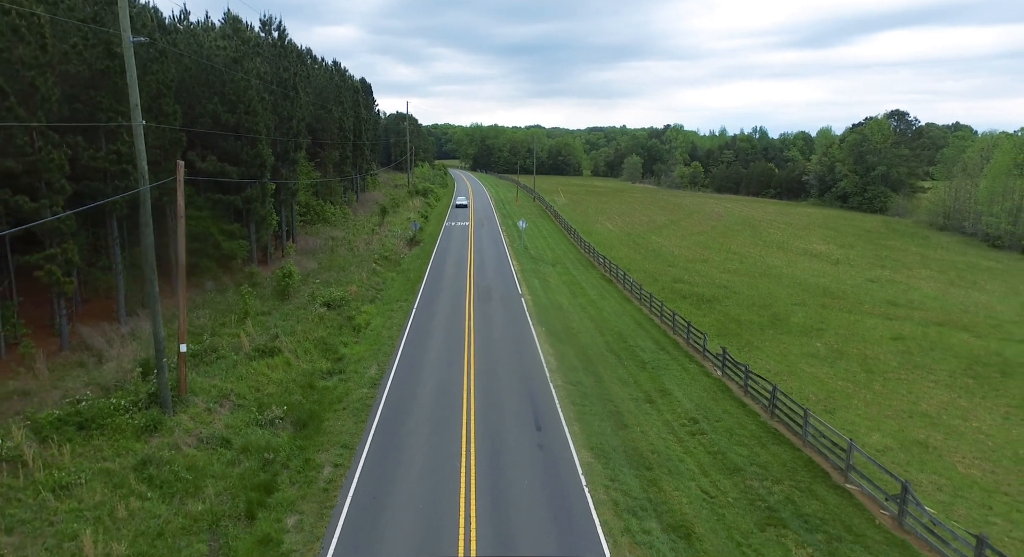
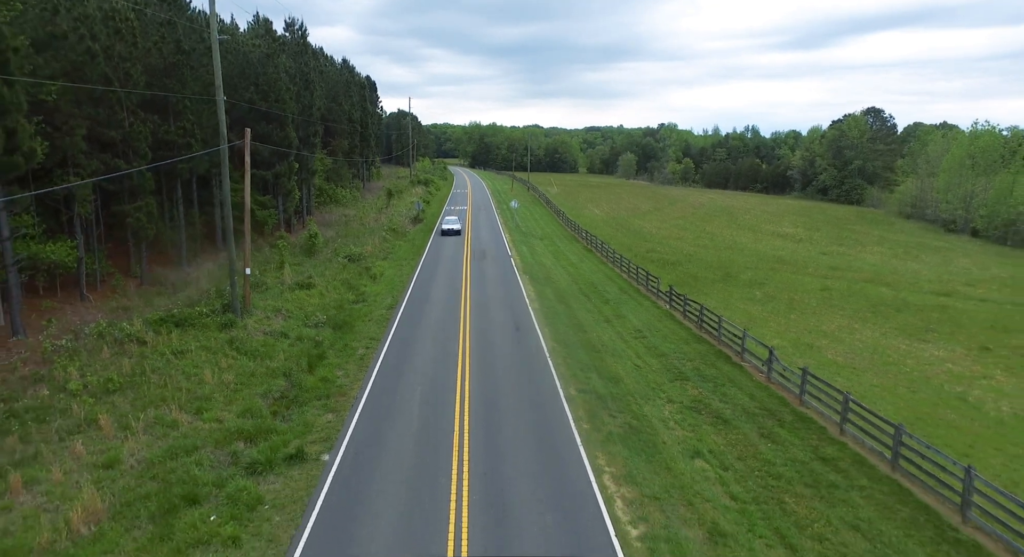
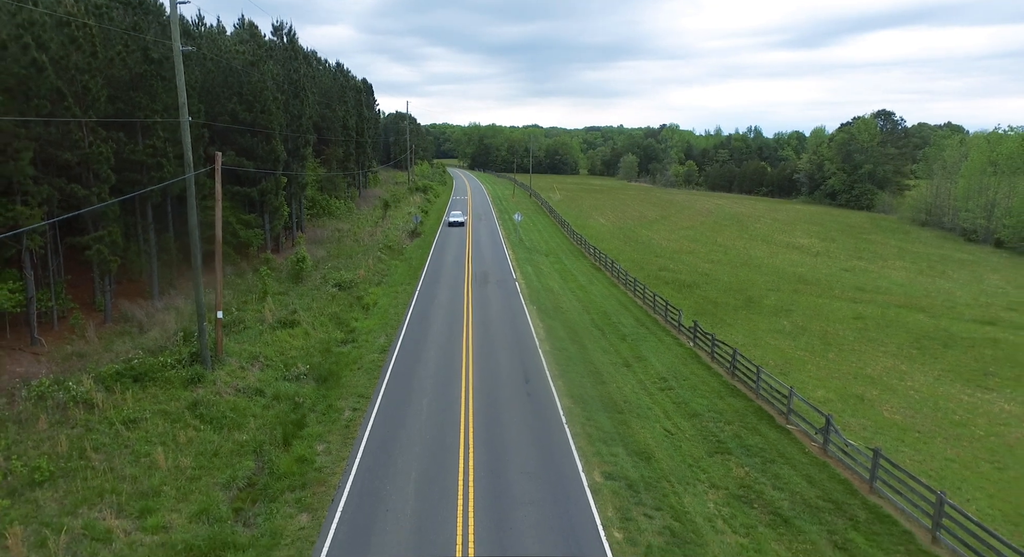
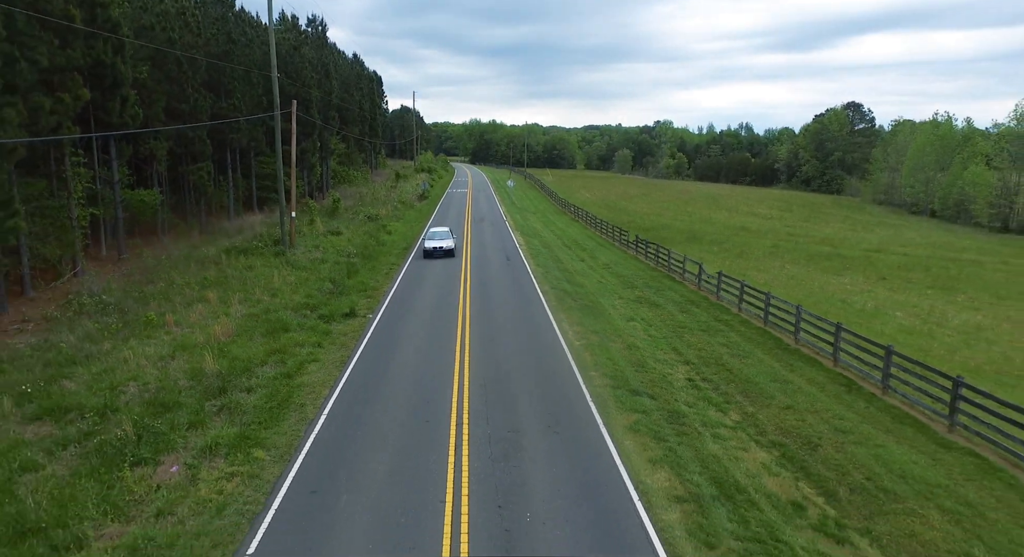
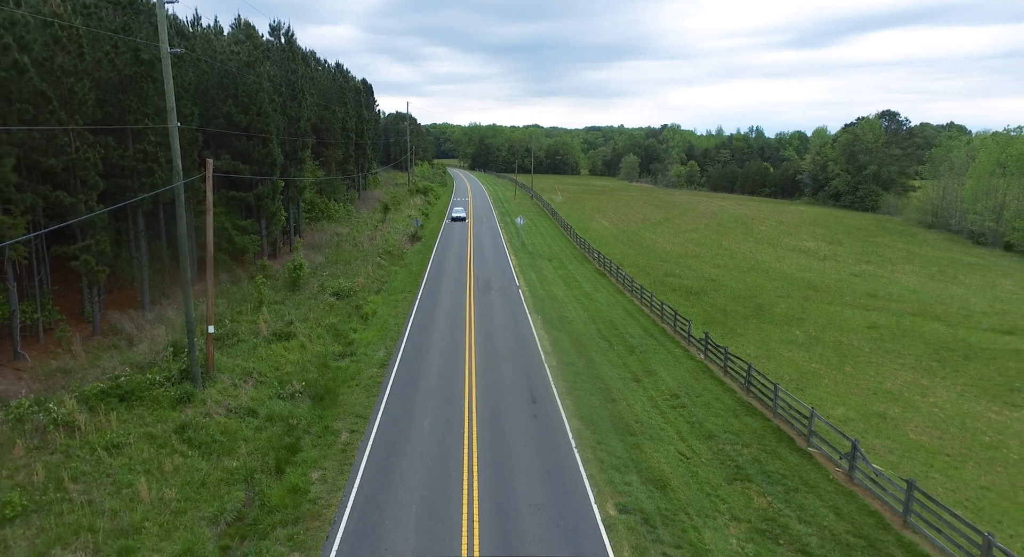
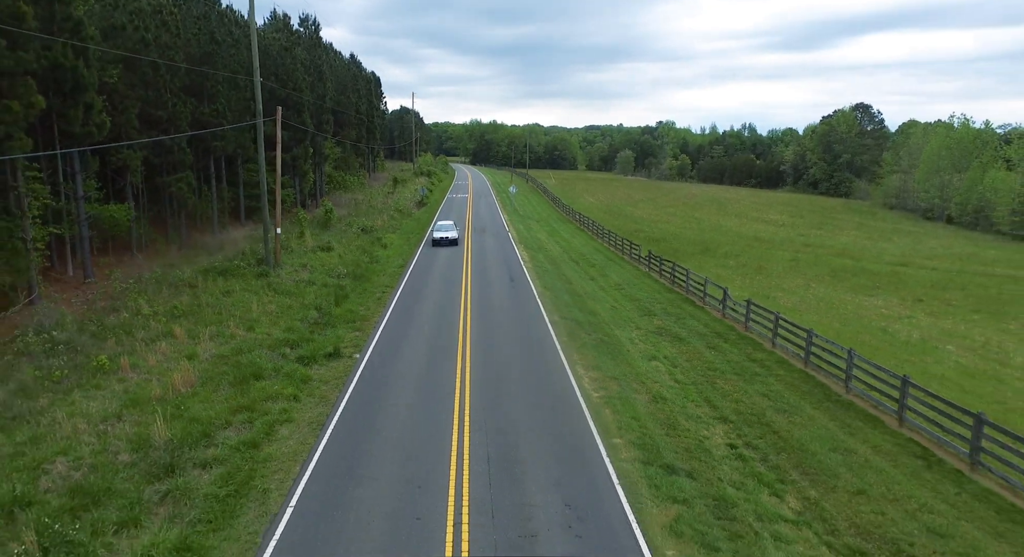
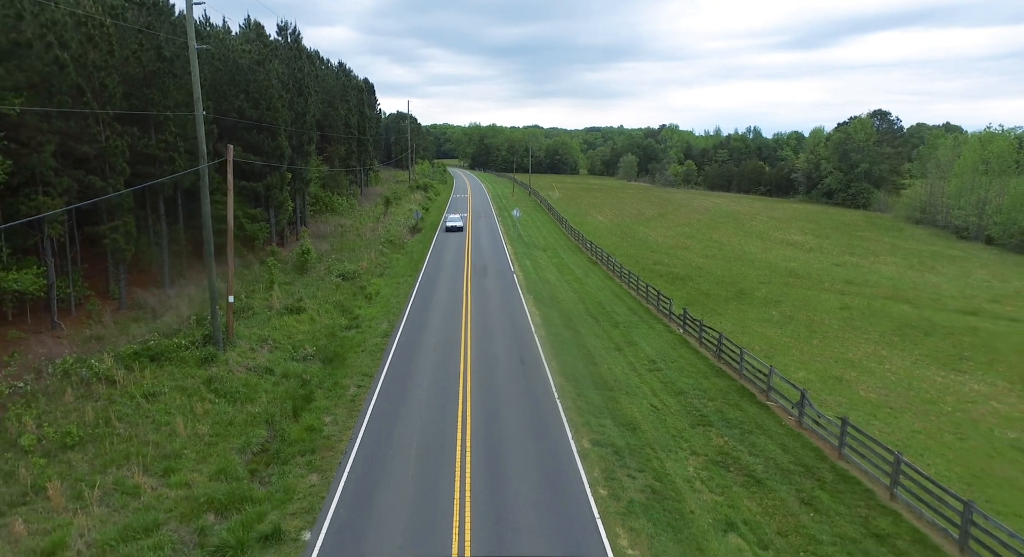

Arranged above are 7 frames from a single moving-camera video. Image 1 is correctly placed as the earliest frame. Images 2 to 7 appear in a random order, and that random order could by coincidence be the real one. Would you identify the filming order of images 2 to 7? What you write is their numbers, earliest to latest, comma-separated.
5, 3, 7, 2, 6, 4
